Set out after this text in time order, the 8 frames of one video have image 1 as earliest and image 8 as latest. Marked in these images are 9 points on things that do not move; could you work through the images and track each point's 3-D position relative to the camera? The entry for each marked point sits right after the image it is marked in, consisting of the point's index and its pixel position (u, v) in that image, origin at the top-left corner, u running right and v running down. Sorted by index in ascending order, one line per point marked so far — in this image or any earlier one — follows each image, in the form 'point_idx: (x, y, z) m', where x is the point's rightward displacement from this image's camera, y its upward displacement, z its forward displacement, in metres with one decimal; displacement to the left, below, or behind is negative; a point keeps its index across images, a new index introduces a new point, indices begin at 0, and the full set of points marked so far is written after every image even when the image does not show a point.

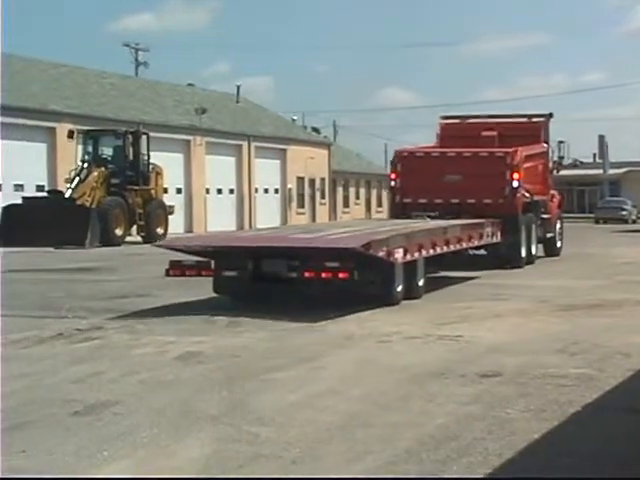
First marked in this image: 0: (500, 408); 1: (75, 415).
0: (+1.2, -1.1, +8.5) m
1: (-1.6, -1.1, +8.3) m
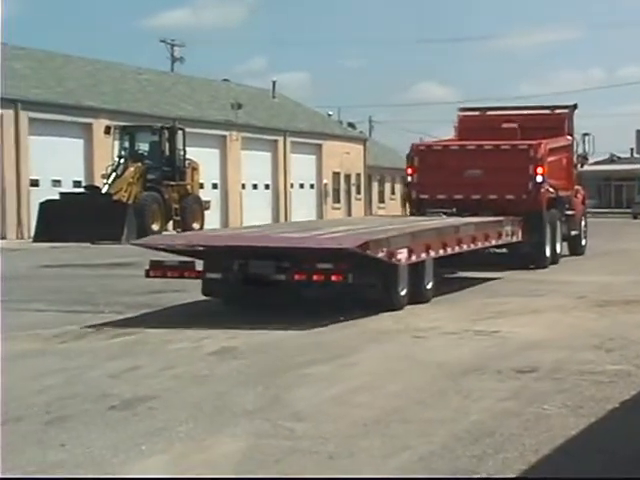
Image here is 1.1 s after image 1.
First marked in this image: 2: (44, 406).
0: (+1.5, -1.1, +8.4) m
1: (-1.4, -1.1, +8.3) m
2: (-1.8, -1.1, +8.4) m
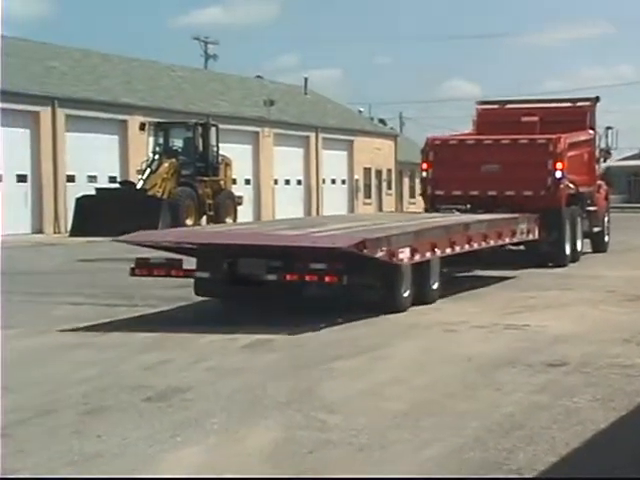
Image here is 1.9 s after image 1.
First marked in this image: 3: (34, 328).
0: (+1.7, -1.0, +8.5) m
1: (-1.1, -1.1, +8.5) m
2: (-1.6, -1.1, +8.6) m
3: (-2.8, -0.8, +12.4) m
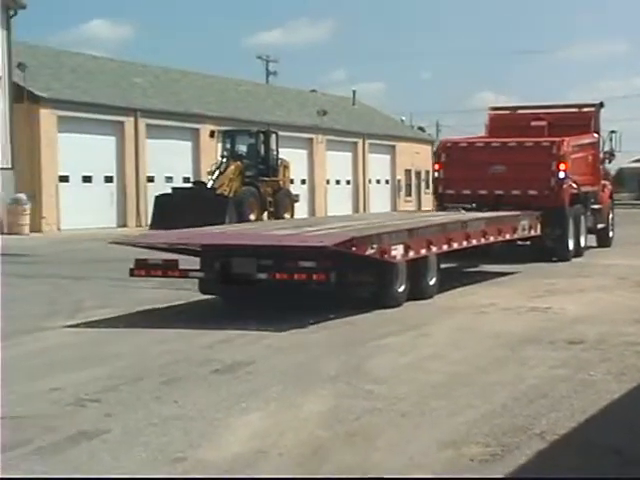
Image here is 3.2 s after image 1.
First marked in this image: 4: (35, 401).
0: (+2.0, -1.0, +9.6) m
1: (-0.8, -1.0, +9.6) m
2: (-1.3, -1.0, +9.7) m
3: (-2.3, -0.8, +13.6) m
4: (-2.1, -1.2, +9.2) m
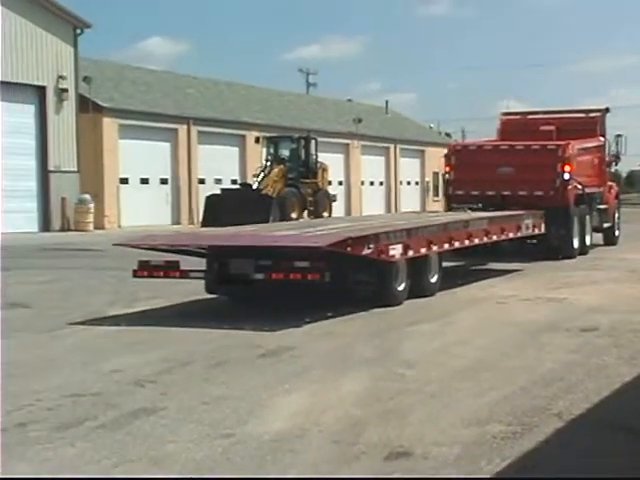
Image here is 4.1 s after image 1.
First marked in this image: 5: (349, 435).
0: (+2.3, -1.0, +10.4) m
1: (-0.5, -1.0, +10.5) m
2: (-1.0, -1.0, +10.6) m
3: (-1.9, -0.8, +14.5) m
4: (-1.8, -1.2, +10.1) m
5: (+0.2, -1.4, +8.8) m
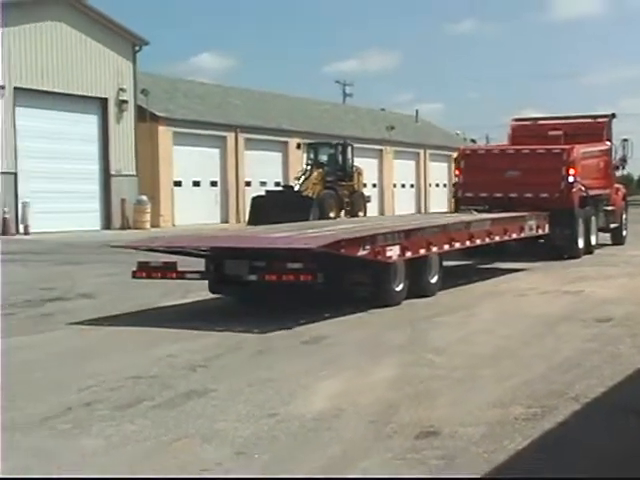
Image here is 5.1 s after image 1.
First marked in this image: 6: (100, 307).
0: (+2.6, -0.9, +11.2) m
1: (-0.2, -1.0, +11.5) m
2: (-0.6, -1.0, +11.6) m
3: (-1.5, -0.8, +15.5) m
4: (-1.5, -1.1, +11.0) m
5: (+0.5, -1.4, +9.8) m
6: (-2.6, -0.8, +15.0) m
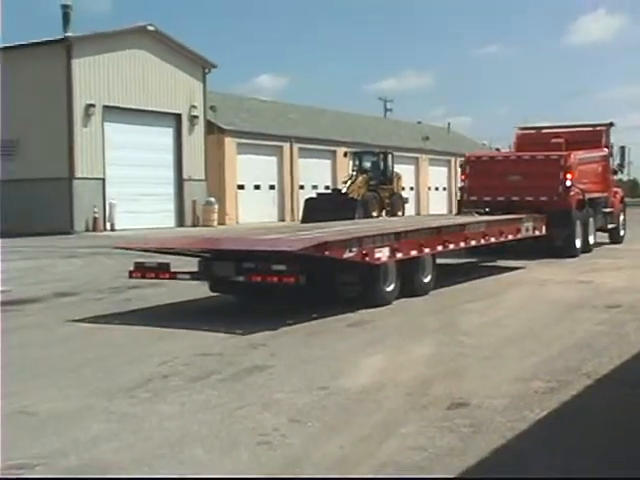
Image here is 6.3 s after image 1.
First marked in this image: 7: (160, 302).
0: (+3.1, -0.9, +12.7) m
1: (+0.3, -0.9, +13.1) m
2: (-0.2, -0.9, +13.2) m
3: (-0.9, -0.8, +17.1) m
4: (-1.1, -1.1, +12.7) m
5: (+0.9, -1.3, +11.3) m
6: (-2.0, -0.8, +16.7) m
7: (-2.0, -0.8, +16.4) m
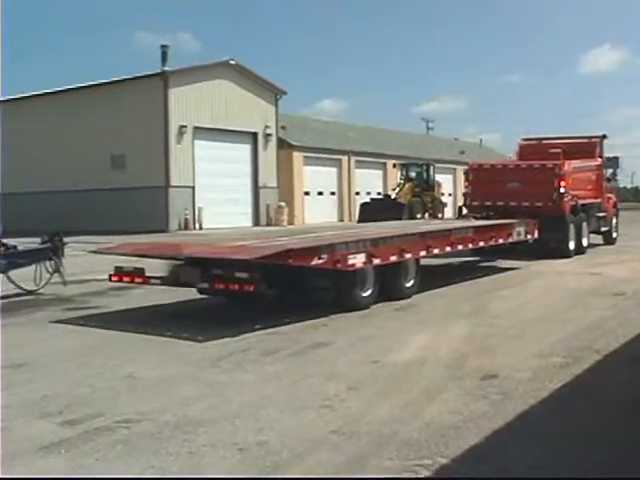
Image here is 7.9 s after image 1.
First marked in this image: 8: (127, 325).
0: (+3.7, -0.9, +15.0) m
1: (+0.9, -0.9, +15.4) m
2: (+0.5, -0.9, +15.6) m
3: (-0.1, -0.8, +19.5) m
4: (-0.4, -1.1, +15.1) m
5: (+1.5, -1.3, +13.7) m
6: (-1.2, -0.7, +19.2) m
7: (-1.2, -0.8, +18.9) m
8: (-2.4, -1.1, +15.9) m
